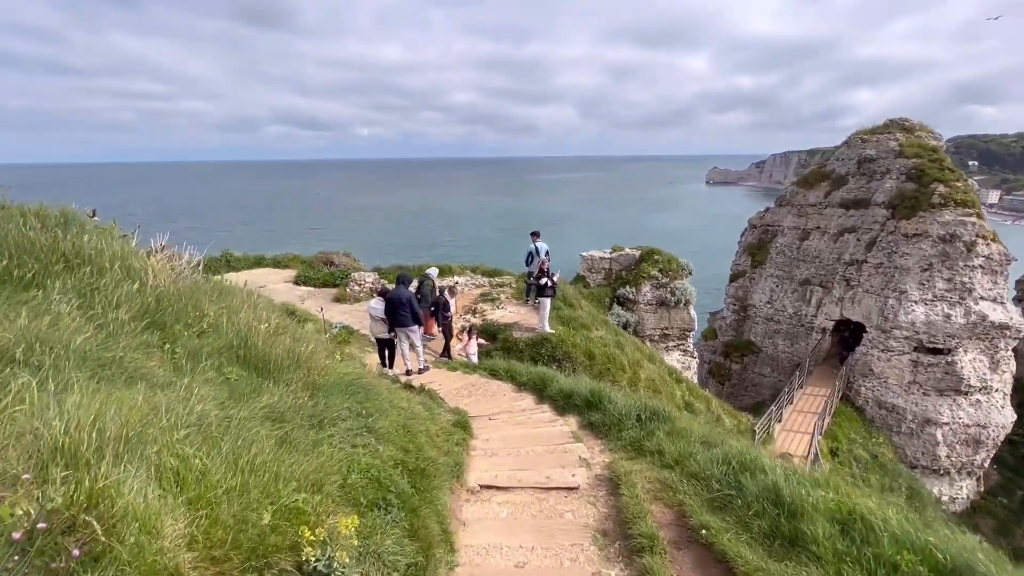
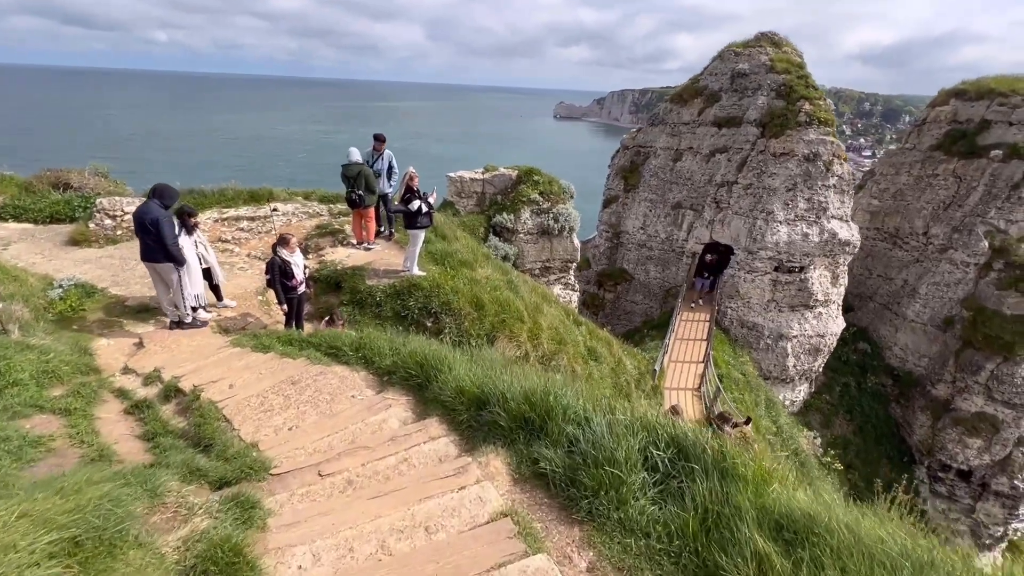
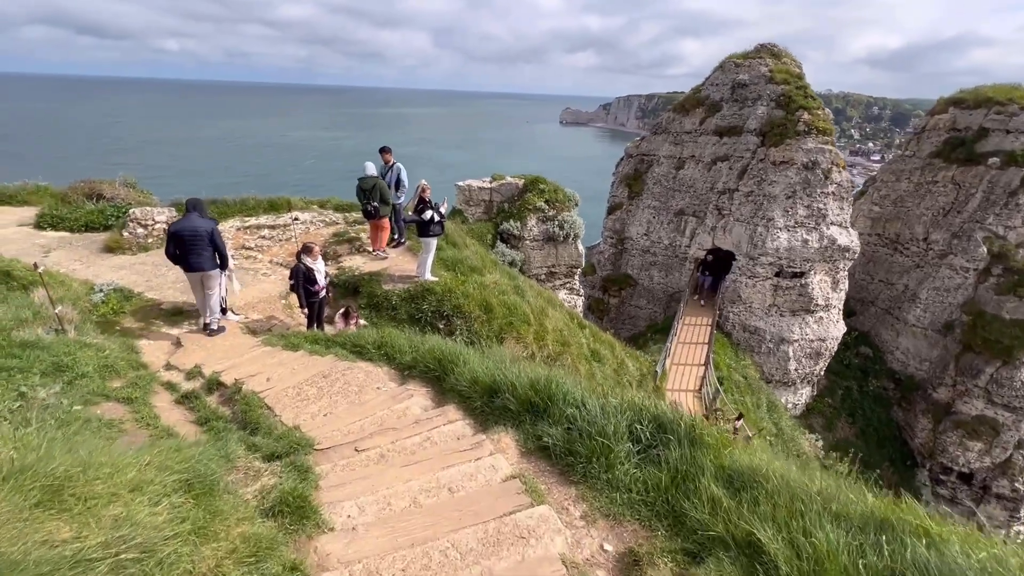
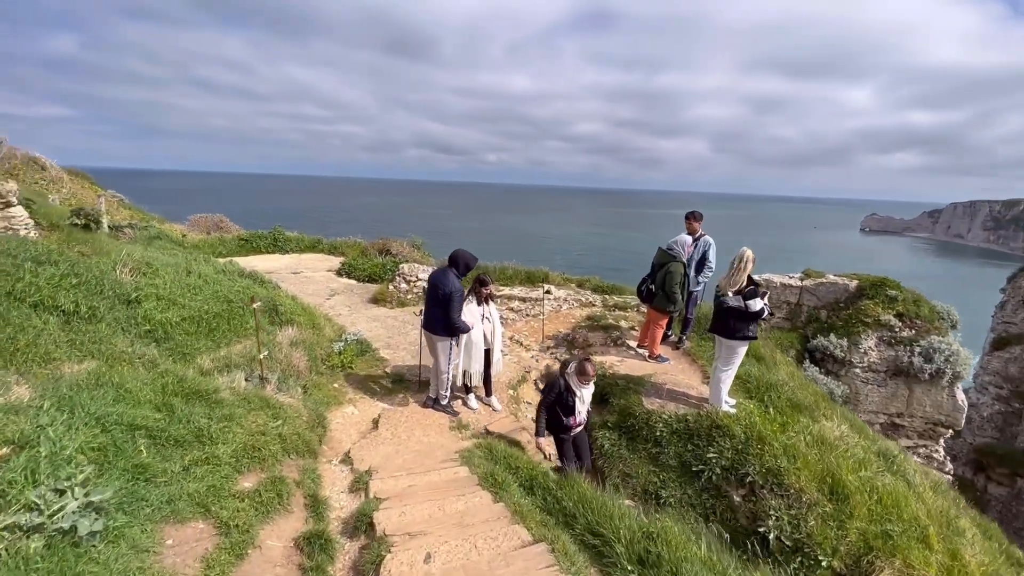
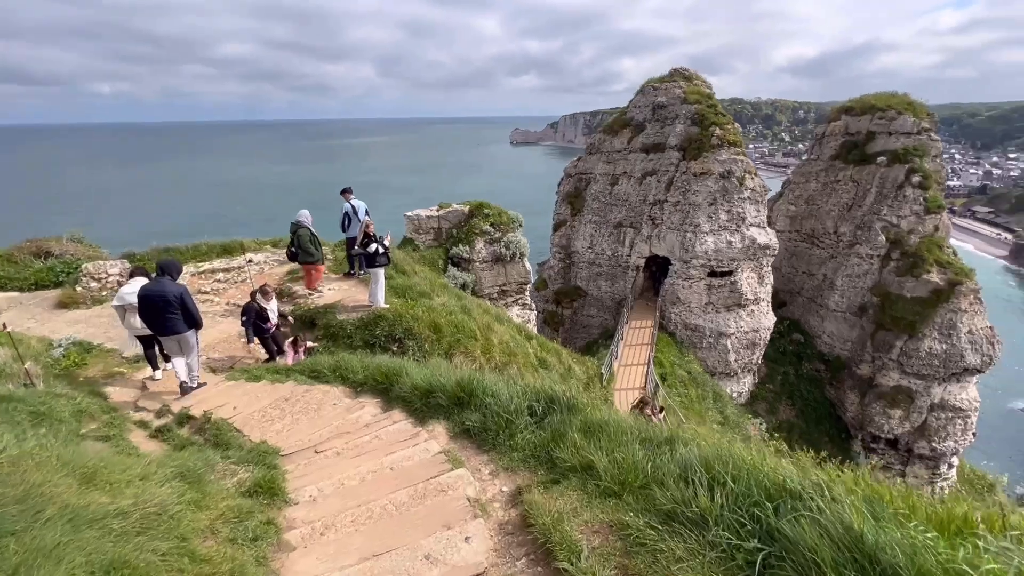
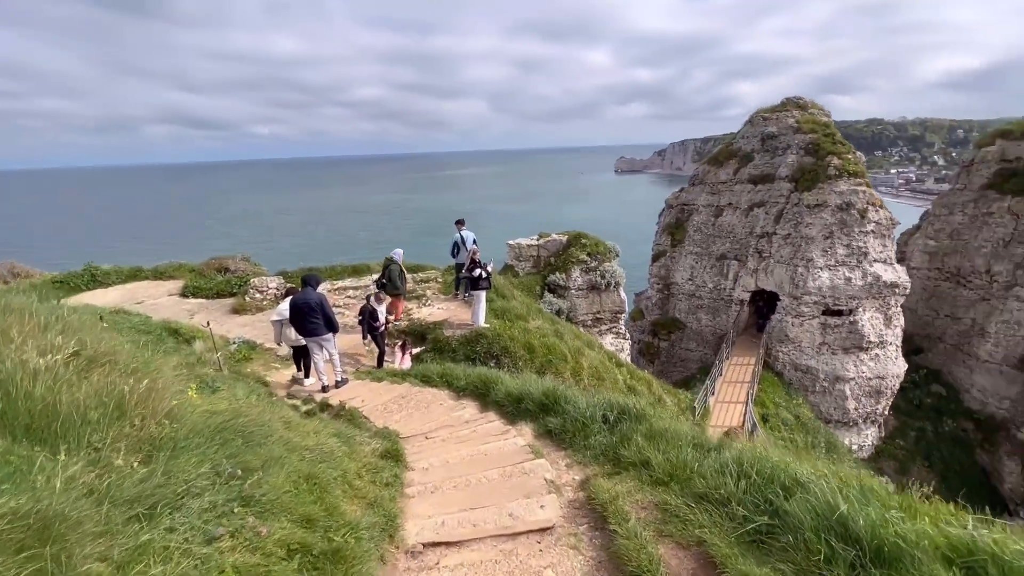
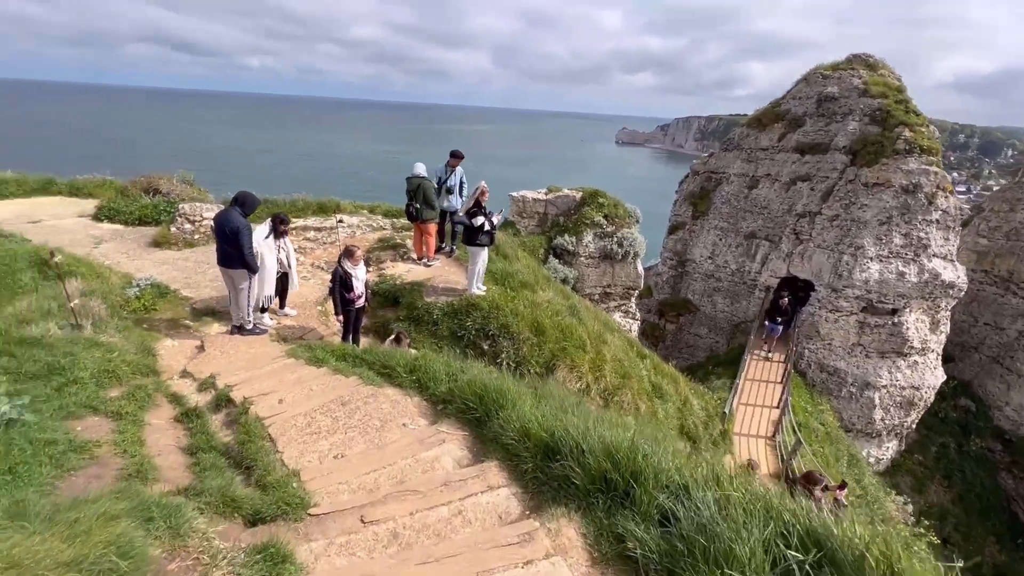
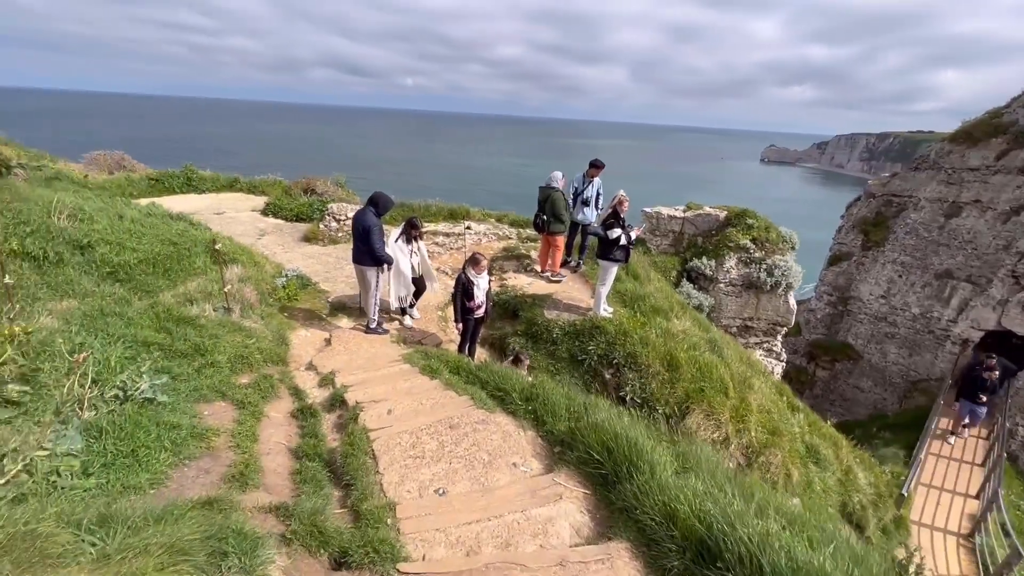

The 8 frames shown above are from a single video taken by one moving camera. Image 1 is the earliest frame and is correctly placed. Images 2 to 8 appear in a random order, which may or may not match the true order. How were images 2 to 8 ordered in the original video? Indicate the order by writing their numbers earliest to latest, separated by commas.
6, 5, 3, 2, 7, 8, 4
